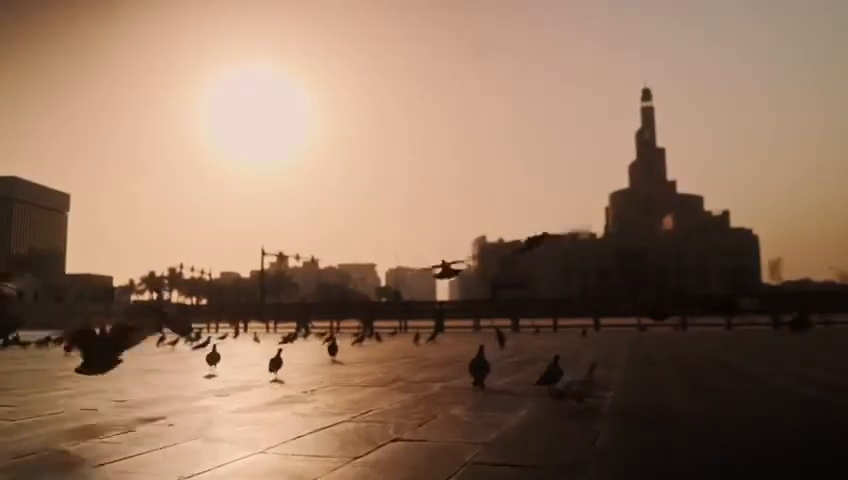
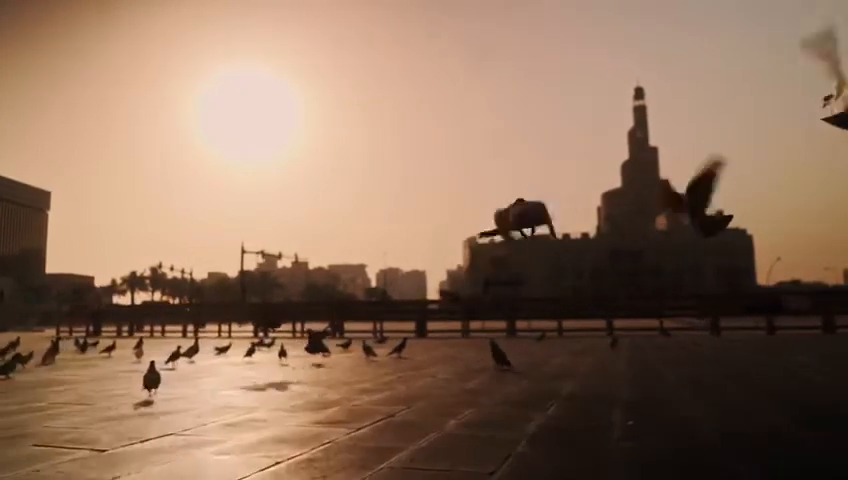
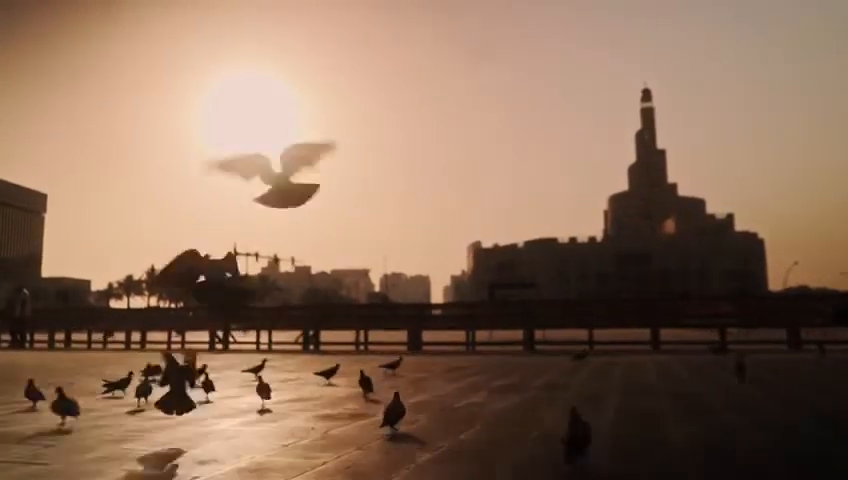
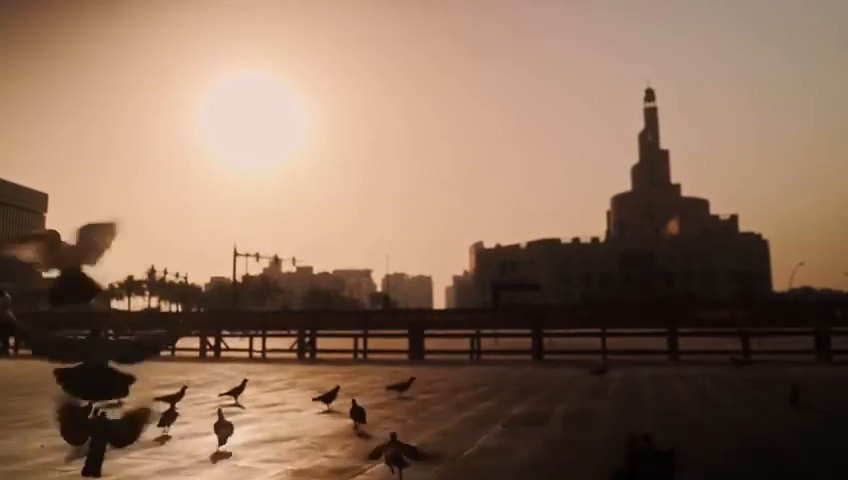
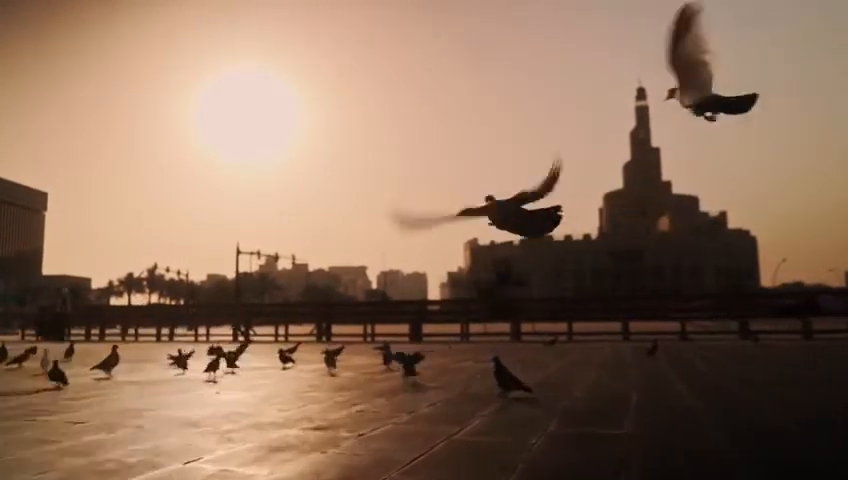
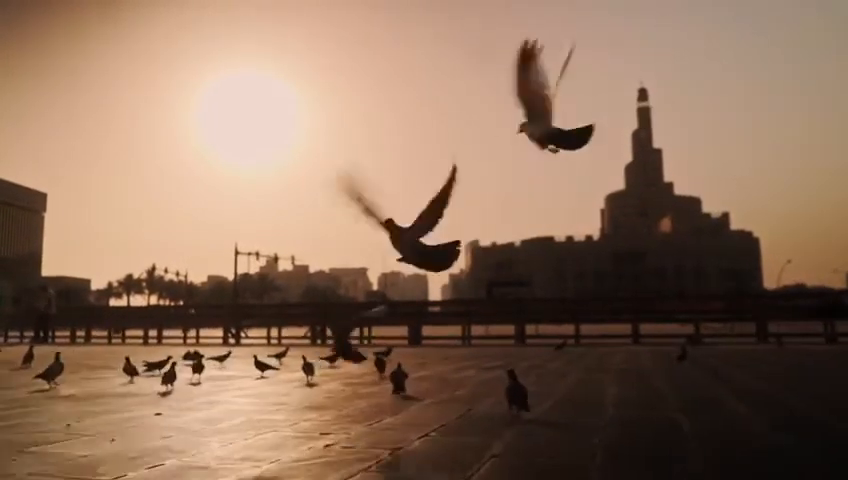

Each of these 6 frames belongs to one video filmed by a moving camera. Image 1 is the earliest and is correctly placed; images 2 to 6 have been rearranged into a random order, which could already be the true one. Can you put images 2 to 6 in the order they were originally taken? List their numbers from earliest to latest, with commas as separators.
2, 5, 6, 3, 4
